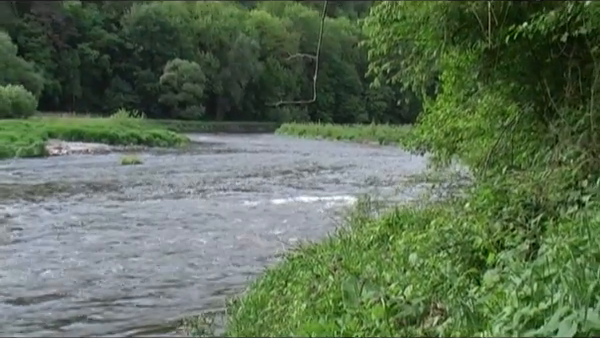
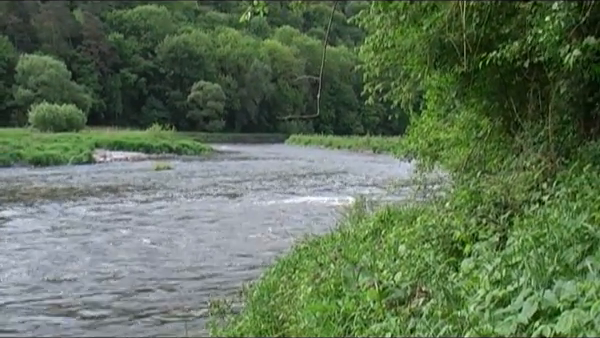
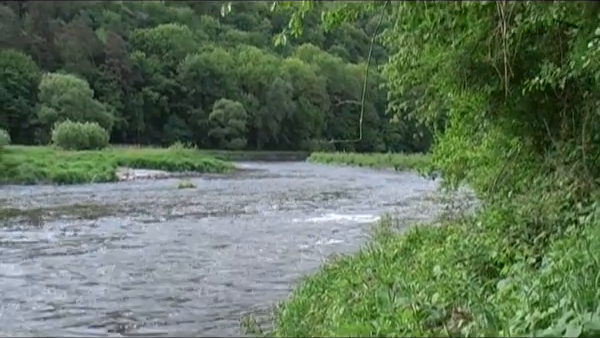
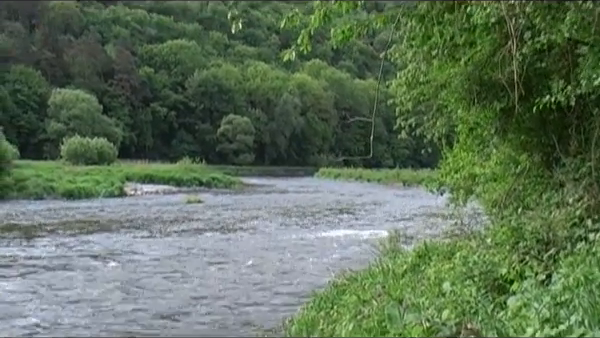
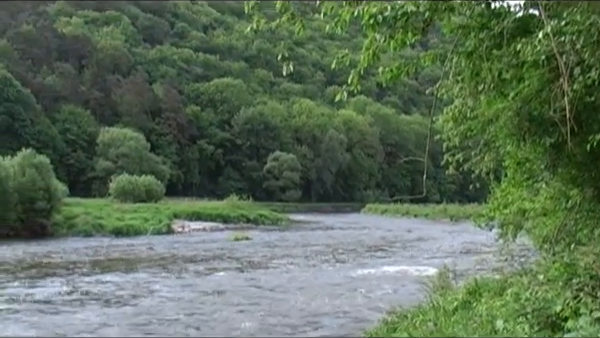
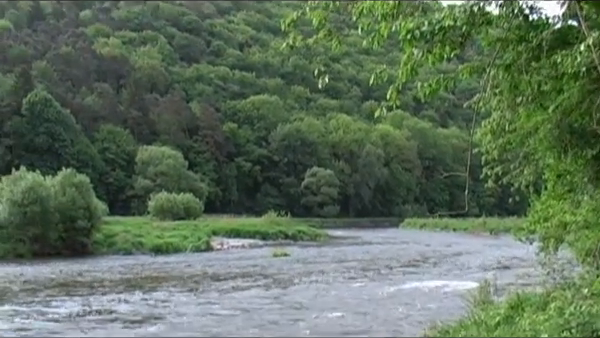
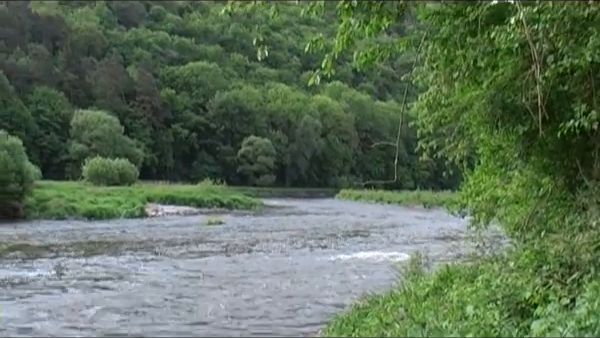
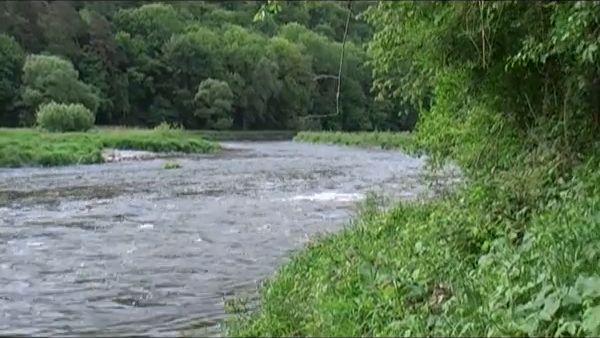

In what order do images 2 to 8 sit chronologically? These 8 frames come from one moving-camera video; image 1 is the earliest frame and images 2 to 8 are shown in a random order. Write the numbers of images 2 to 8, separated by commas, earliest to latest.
2, 8, 3, 4, 7, 5, 6
